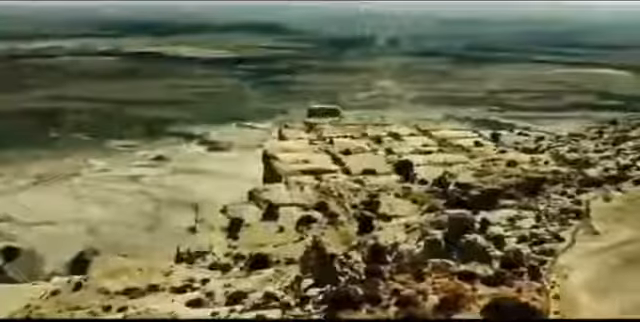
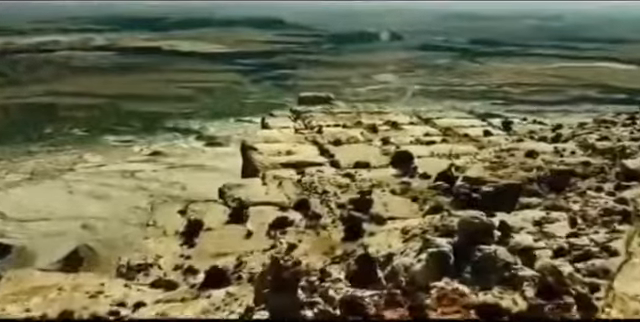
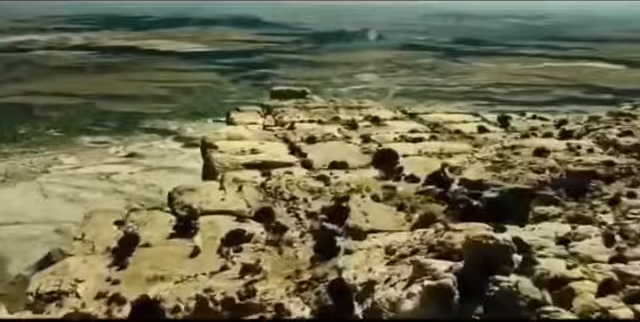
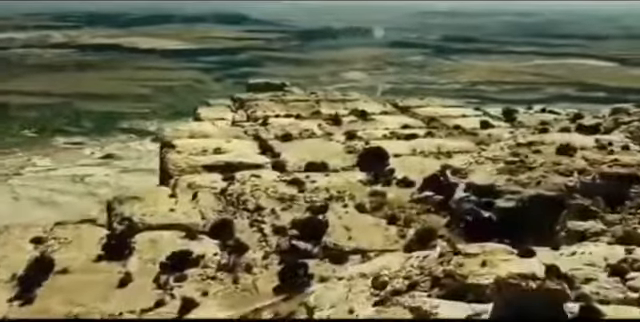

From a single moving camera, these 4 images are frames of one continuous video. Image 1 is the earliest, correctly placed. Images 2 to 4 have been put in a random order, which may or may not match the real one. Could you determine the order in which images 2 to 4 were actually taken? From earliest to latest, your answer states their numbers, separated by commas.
2, 3, 4
